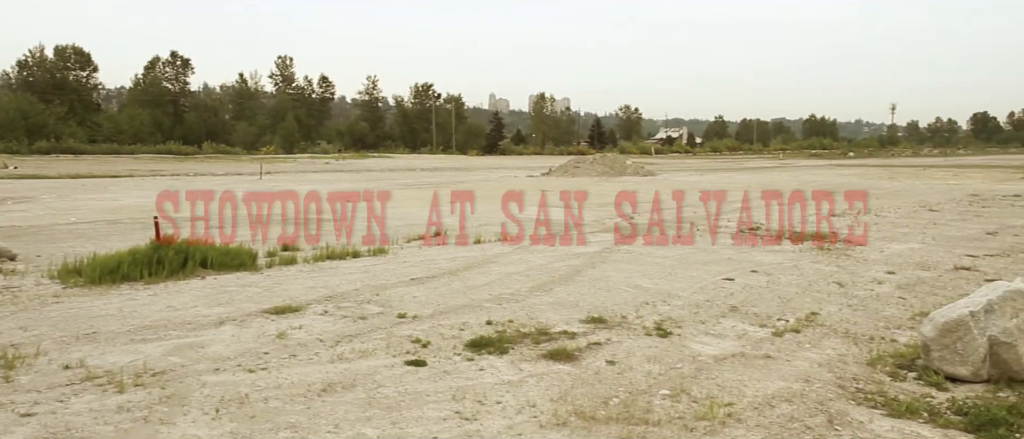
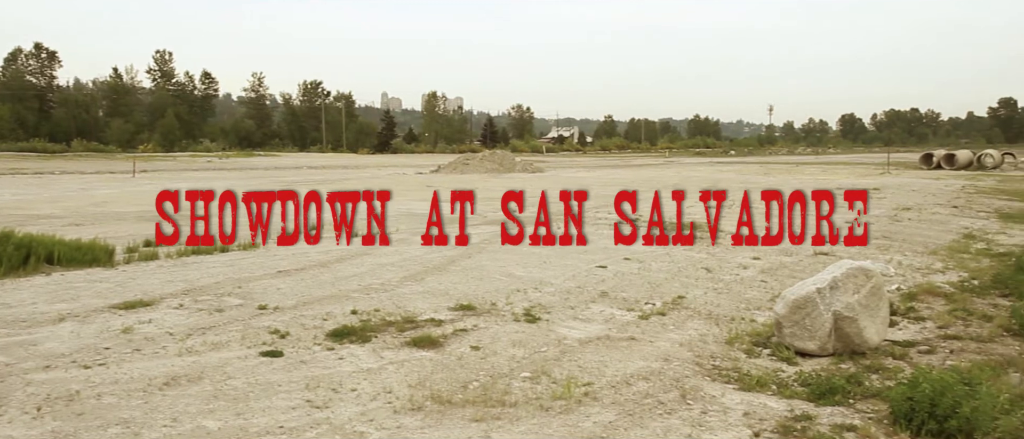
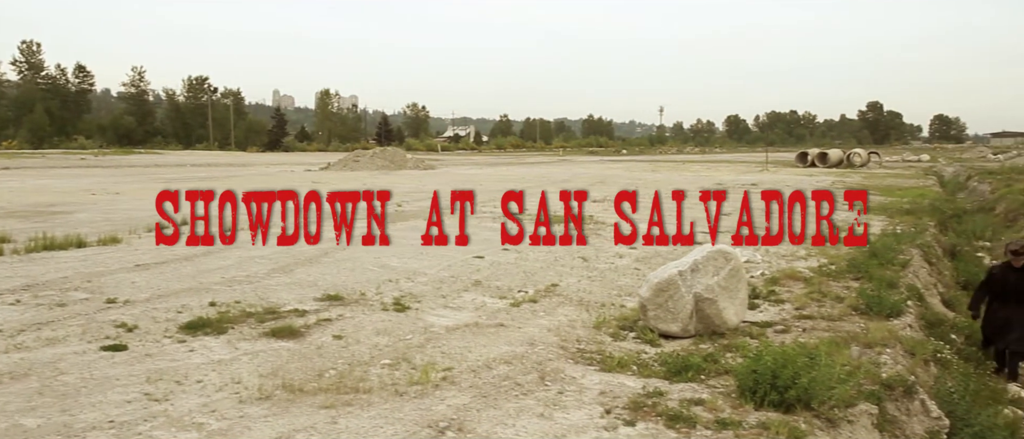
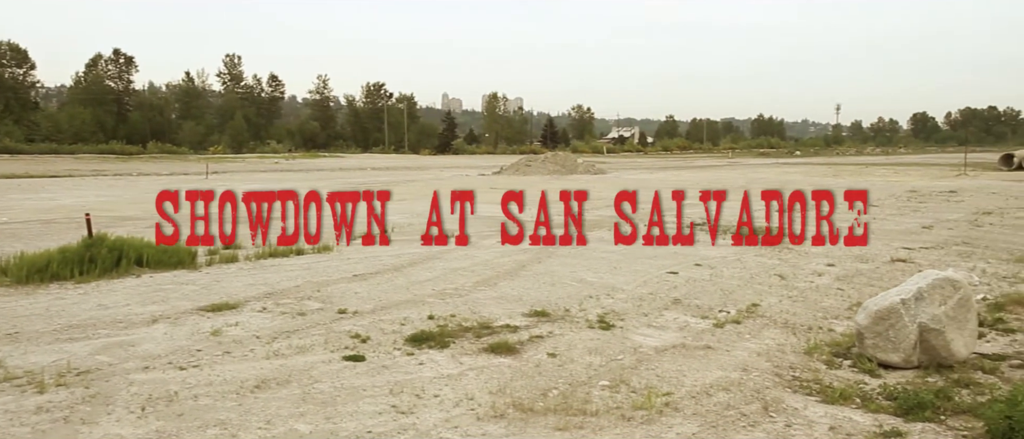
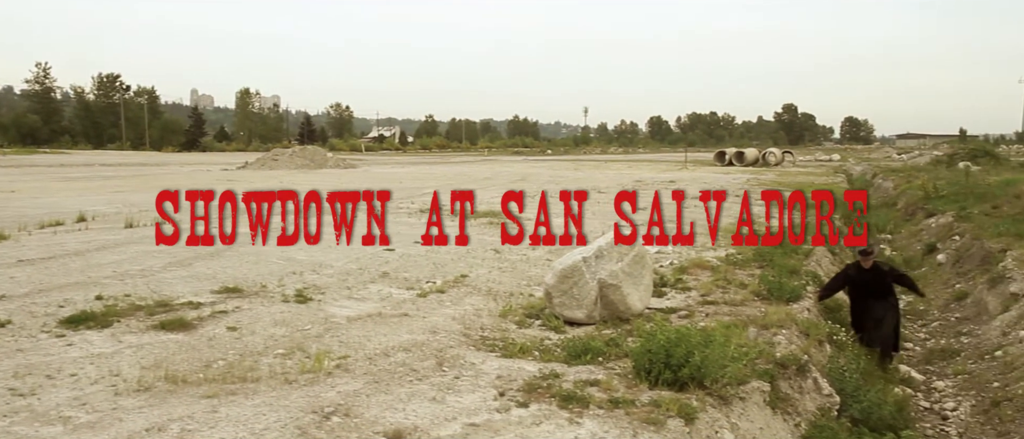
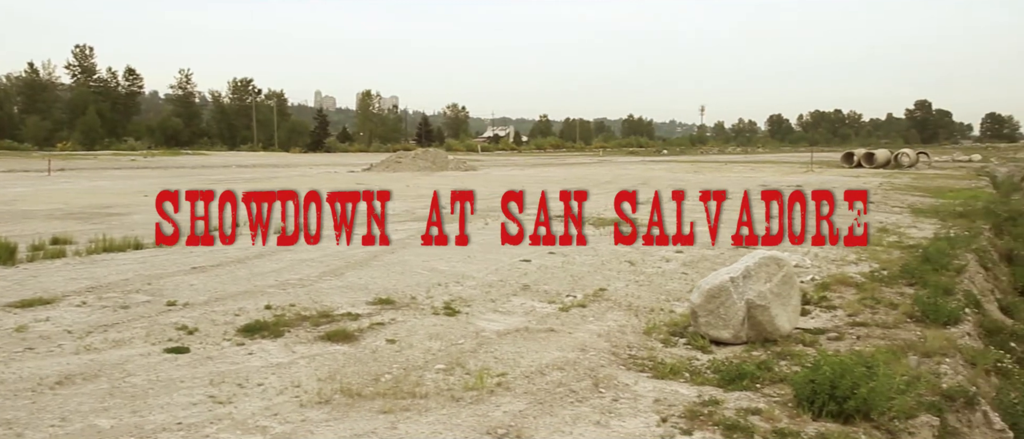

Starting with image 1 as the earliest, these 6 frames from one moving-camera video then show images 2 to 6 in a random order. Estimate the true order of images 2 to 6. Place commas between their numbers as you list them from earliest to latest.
4, 2, 6, 3, 5
